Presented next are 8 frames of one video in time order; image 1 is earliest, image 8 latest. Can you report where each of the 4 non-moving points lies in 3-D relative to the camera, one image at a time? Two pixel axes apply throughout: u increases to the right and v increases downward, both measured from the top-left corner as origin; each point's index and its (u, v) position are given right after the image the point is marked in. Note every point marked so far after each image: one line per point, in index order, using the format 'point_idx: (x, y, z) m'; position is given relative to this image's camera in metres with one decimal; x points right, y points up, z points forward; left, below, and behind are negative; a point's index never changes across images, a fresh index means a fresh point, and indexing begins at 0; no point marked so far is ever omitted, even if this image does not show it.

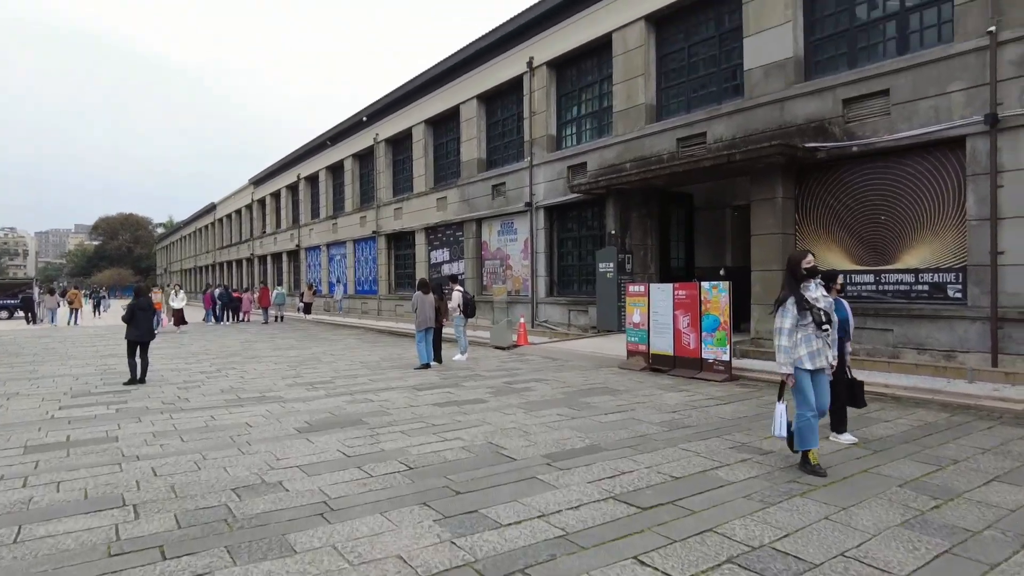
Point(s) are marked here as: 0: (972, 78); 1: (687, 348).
0: (+7.6, +3.5, +10.5) m
1: (+2.7, -1.0, +10.0) m
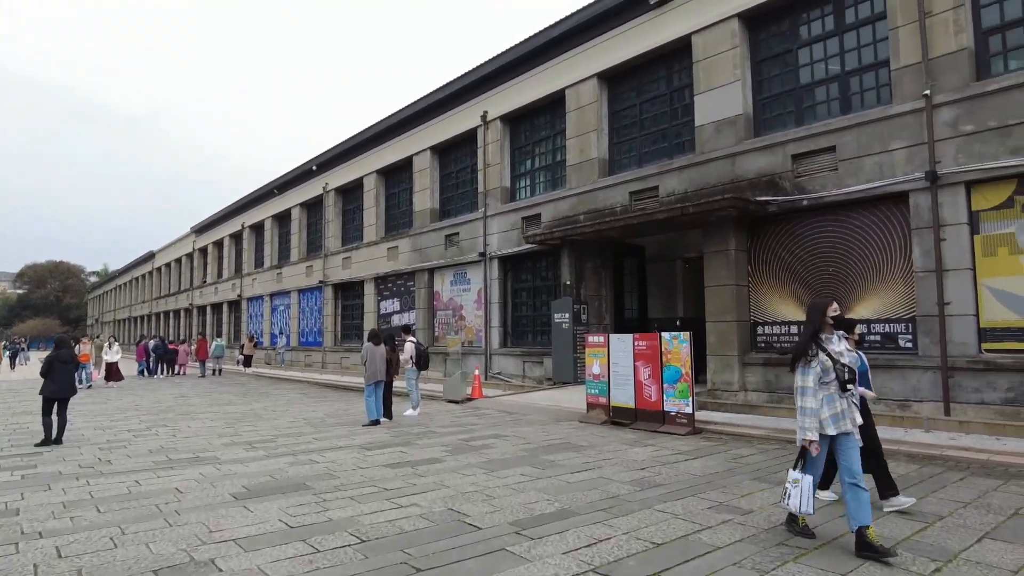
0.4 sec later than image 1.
0: (+6.9, +2.6, +11.0) m
1: (+2.1, -1.7, +9.8) m
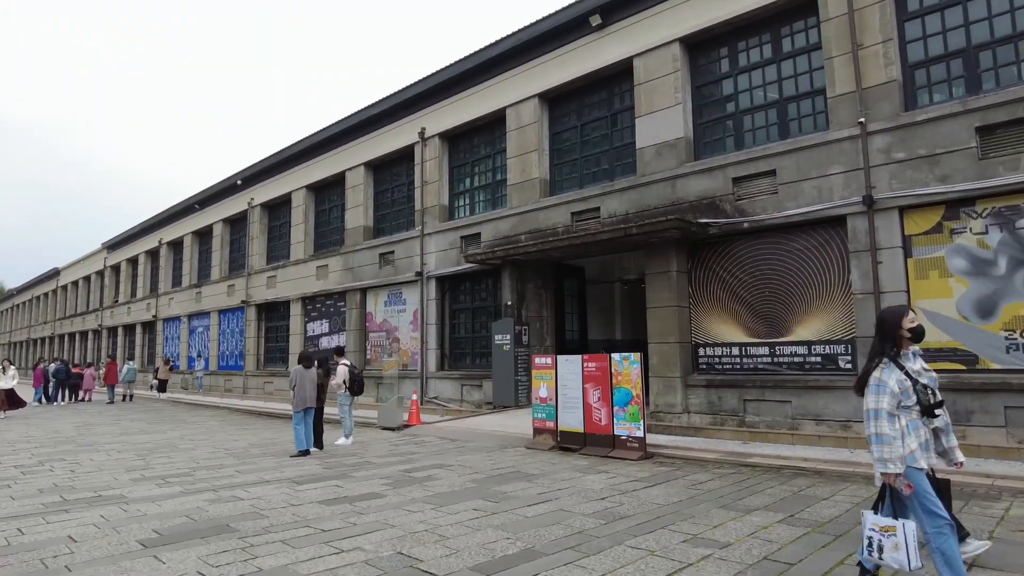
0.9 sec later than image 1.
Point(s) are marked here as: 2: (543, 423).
0: (+6.0, +2.2, +11.3) m
1: (+1.3, -2.0, +9.4) m
2: (+0.5, -2.2, +10.2) m
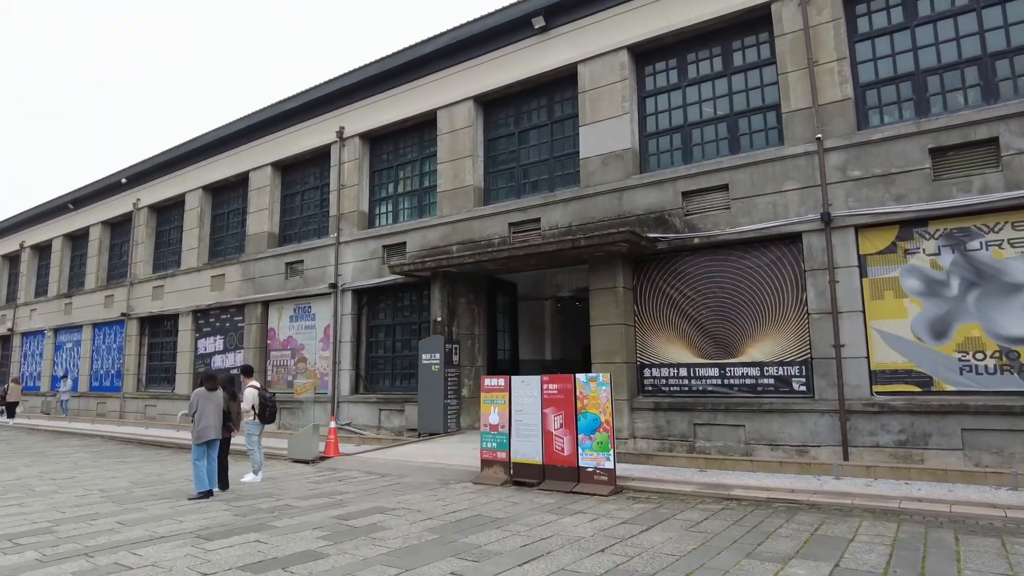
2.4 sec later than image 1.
0: (+5.1, +1.9, +11.0) m
1: (+0.6, -2.2, +8.3) m
2: (-0.3, -2.3, +8.9) m
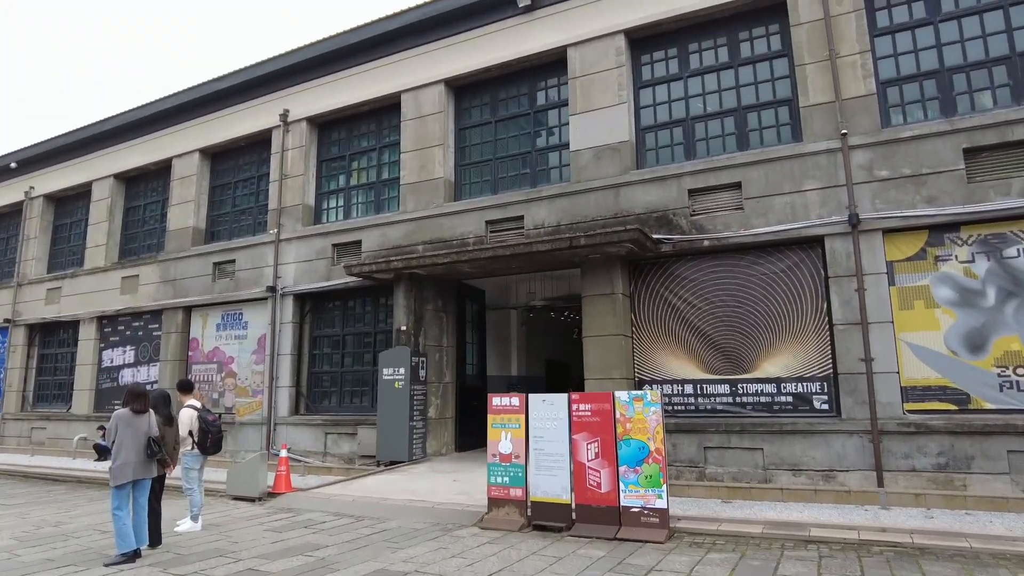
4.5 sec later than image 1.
0: (+5.0, +1.8, +10.2) m
1: (+0.9, -2.2, +6.8) m
2: (-0.1, -2.3, +7.3) m
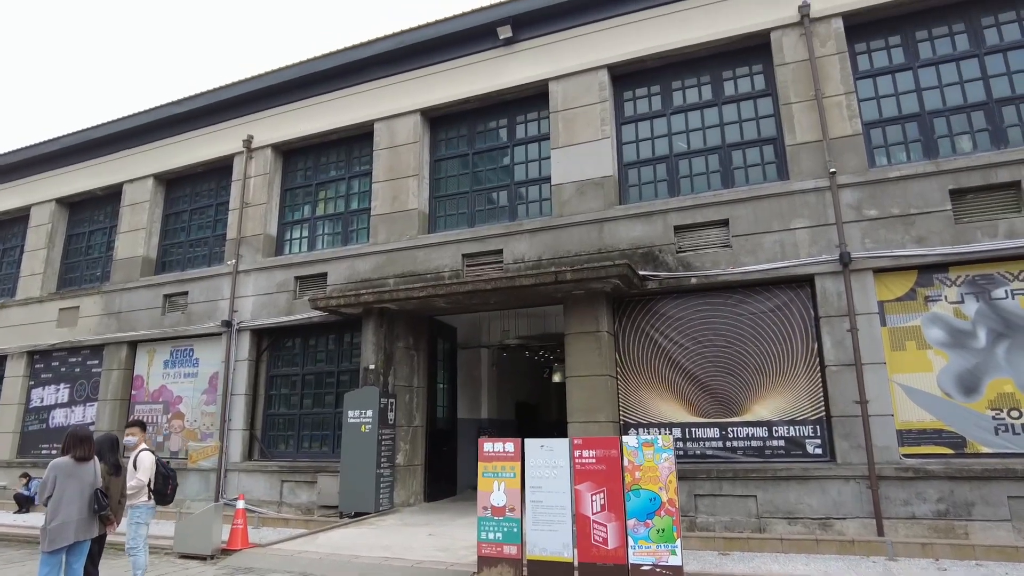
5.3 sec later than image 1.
0: (+4.8, +1.1, +10.1) m
1: (+0.9, -2.5, +6.2) m
2: (-0.1, -2.7, +6.6) m
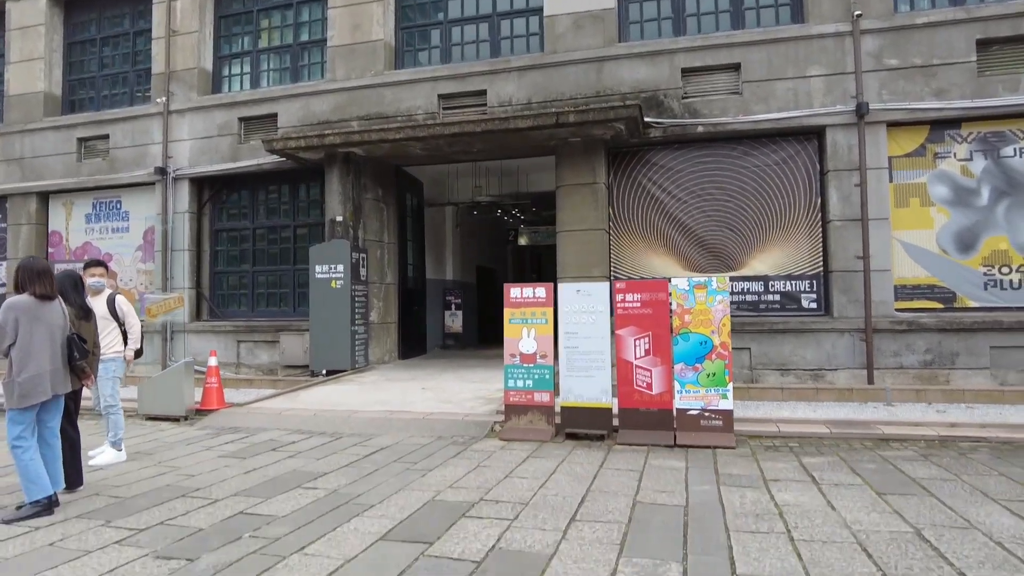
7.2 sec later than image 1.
0: (+4.7, +3.3, +9.4) m
1: (+1.2, -1.0, +5.8) m
2: (+0.2, -1.0, +6.1) m
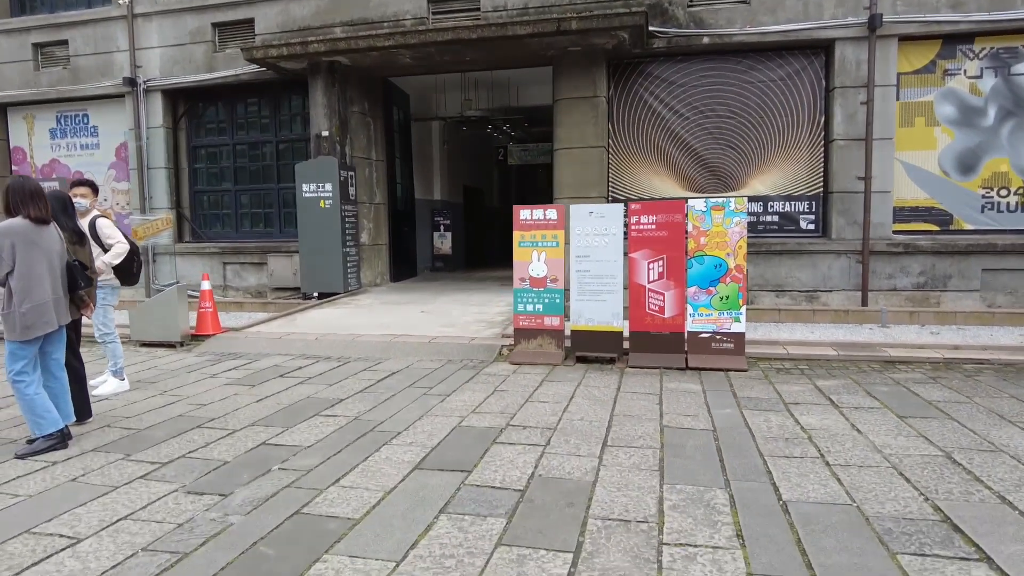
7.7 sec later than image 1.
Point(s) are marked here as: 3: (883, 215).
0: (+4.7, +4.4, +8.9) m
1: (+1.3, -0.3, +5.8) m
2: (+0.3, -0.3, +6.1) m
3: (+5.3, +1.0, +9.2) m
